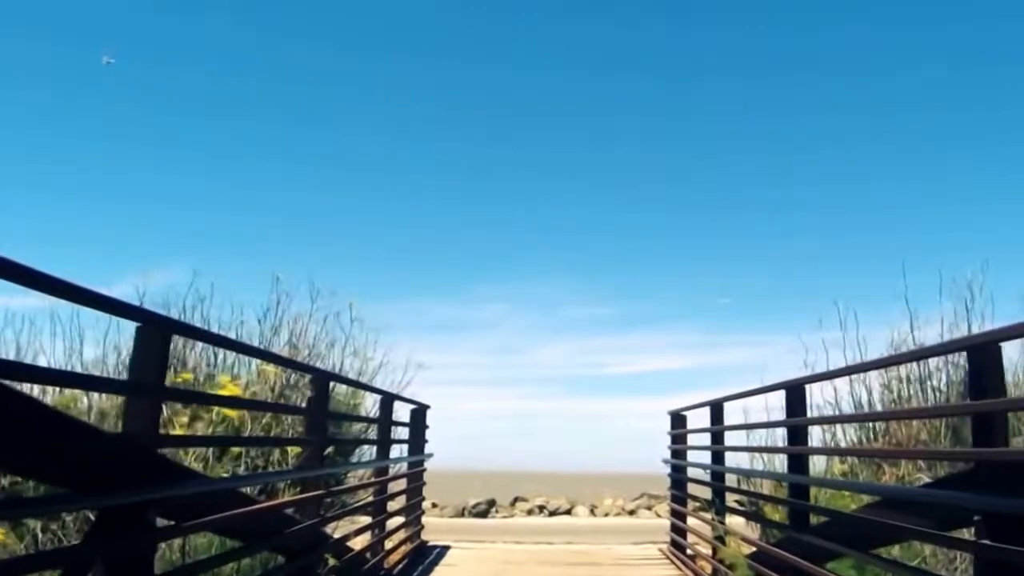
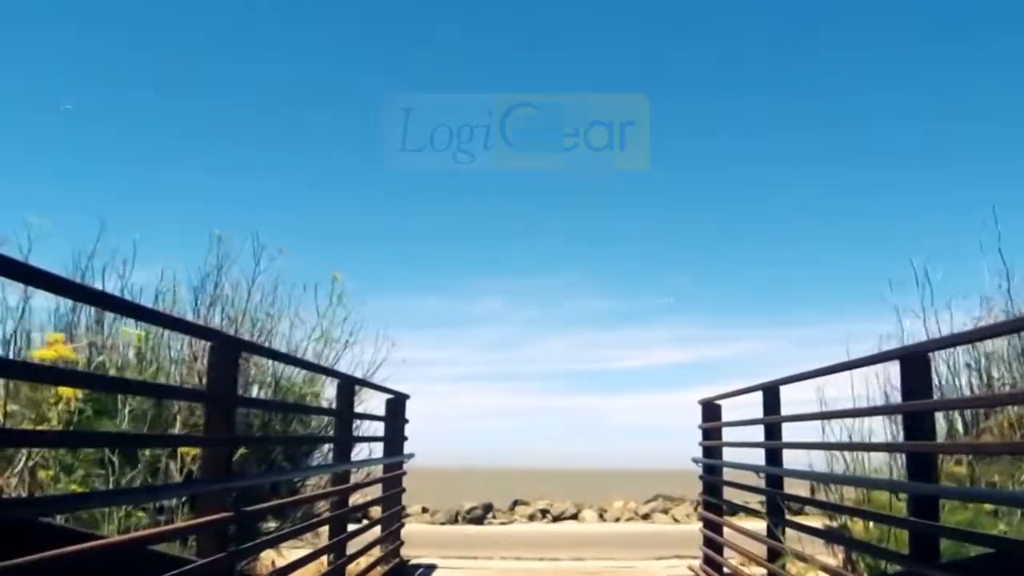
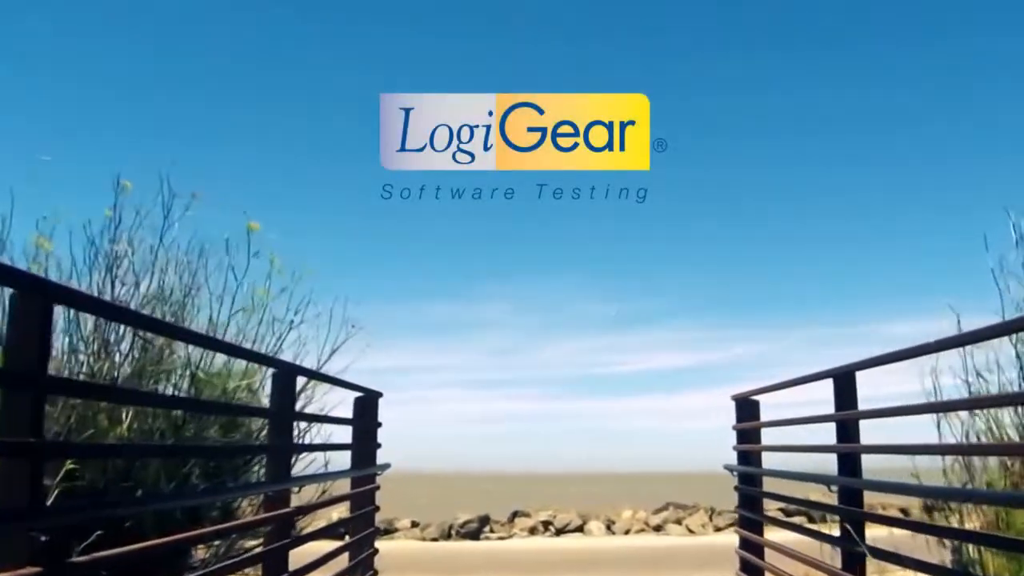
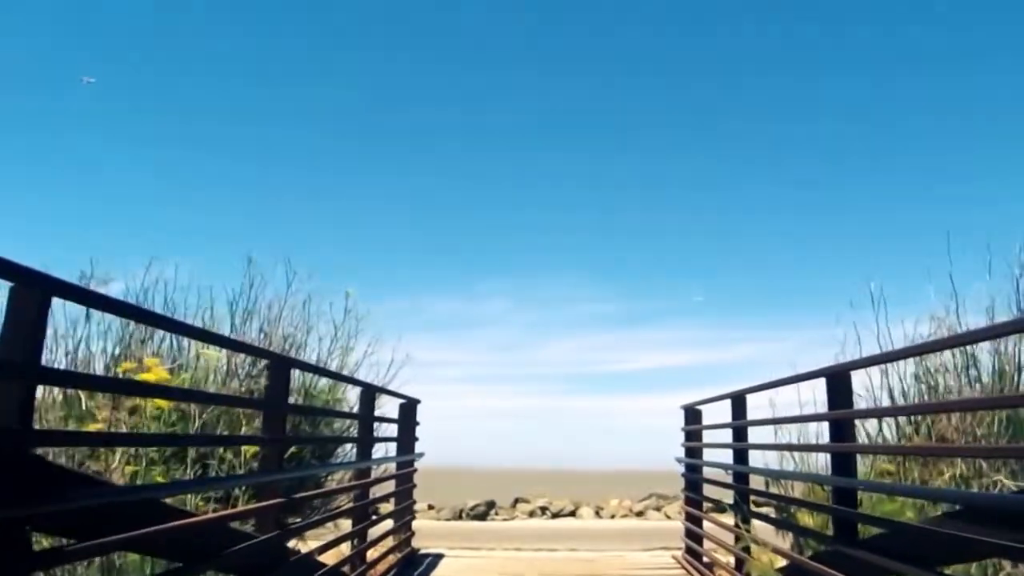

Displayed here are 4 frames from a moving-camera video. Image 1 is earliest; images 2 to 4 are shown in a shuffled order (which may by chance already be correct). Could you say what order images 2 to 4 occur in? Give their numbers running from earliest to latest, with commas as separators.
4, 2, 3
